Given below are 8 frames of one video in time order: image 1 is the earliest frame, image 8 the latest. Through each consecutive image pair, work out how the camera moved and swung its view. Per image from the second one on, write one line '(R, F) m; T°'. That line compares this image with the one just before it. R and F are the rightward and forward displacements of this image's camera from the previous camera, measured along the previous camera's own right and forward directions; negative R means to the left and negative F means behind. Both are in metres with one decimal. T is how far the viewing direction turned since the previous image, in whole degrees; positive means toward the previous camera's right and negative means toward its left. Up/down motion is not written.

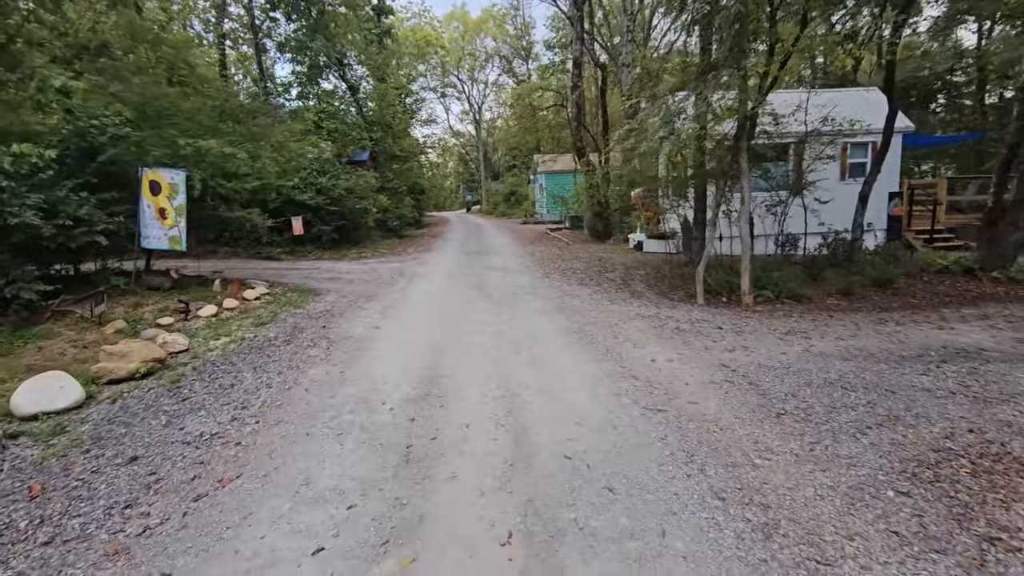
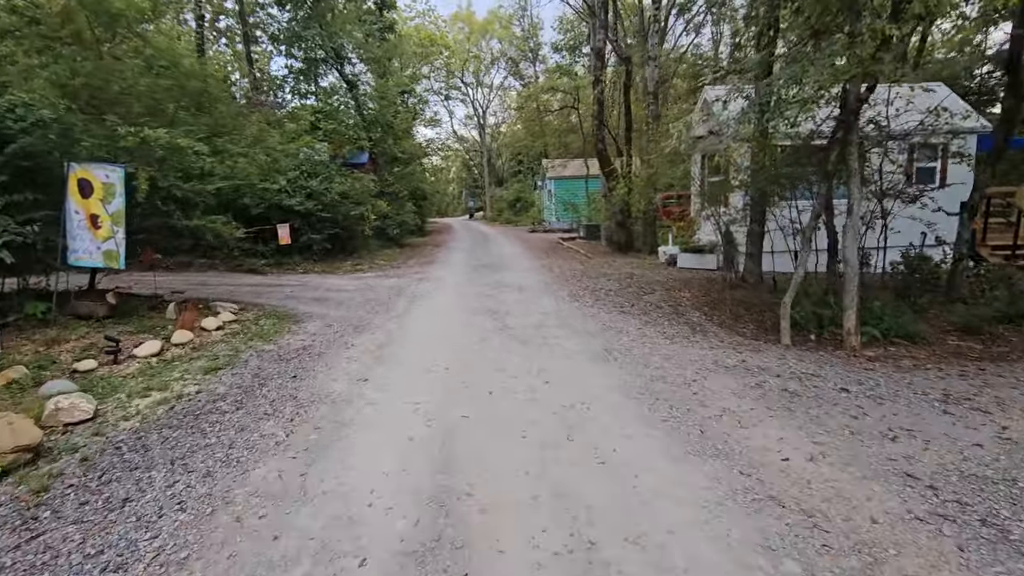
(-0.4, +1.9) m; 0°
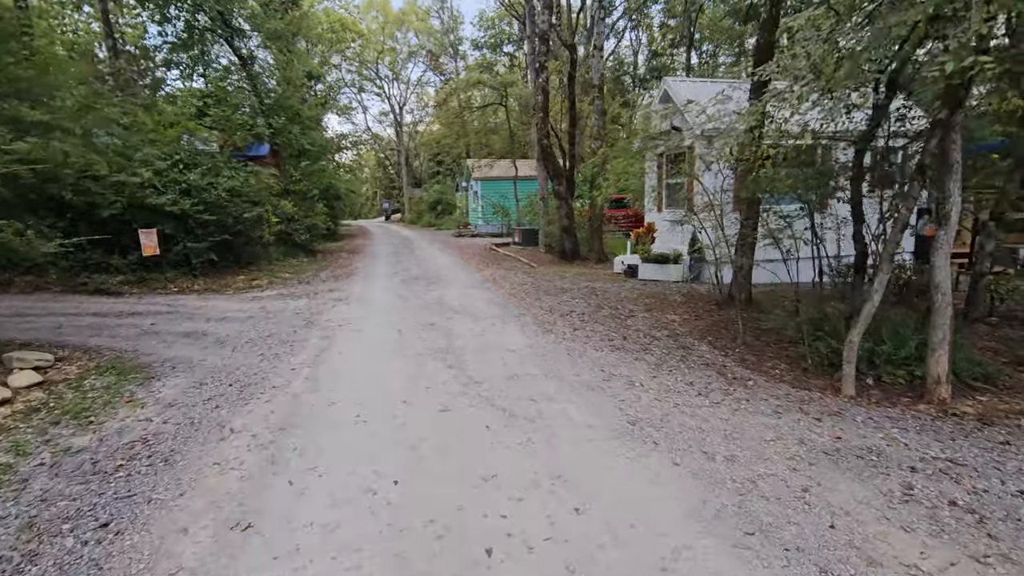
(-0.5, +2.2) m; +9°
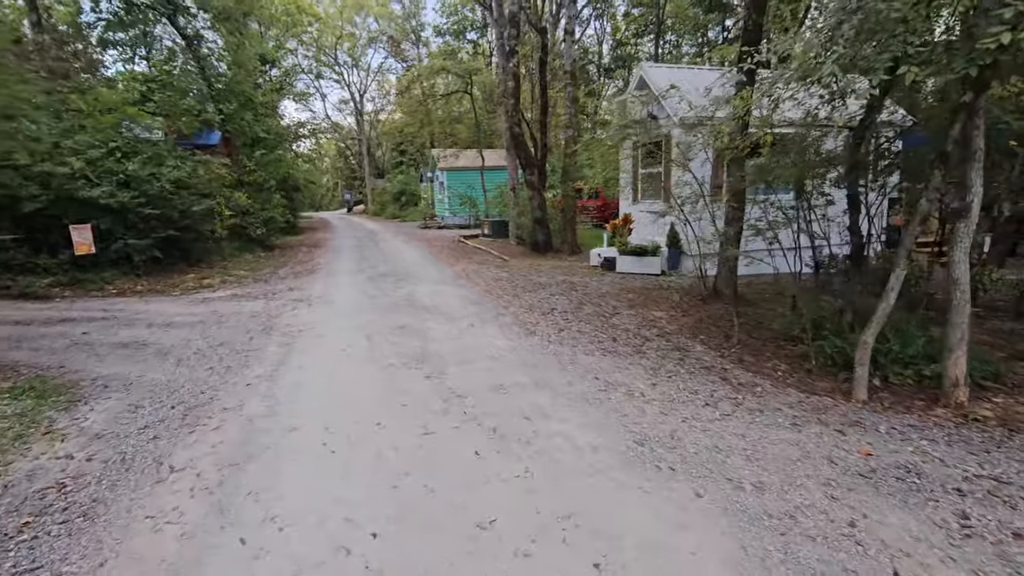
(-0.2, +0.6) m; +4°
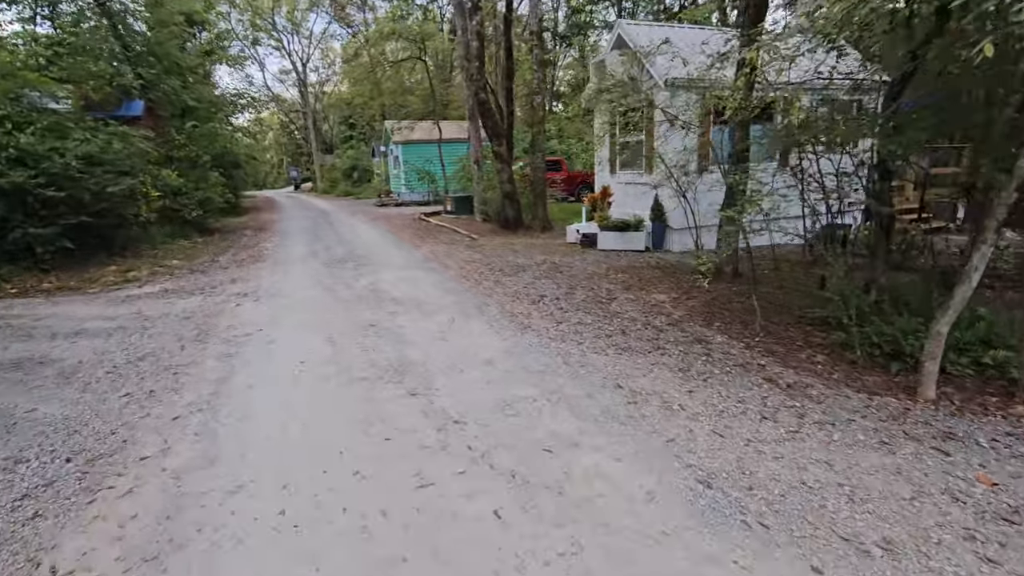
(-0.4, +1.0) m; +5°
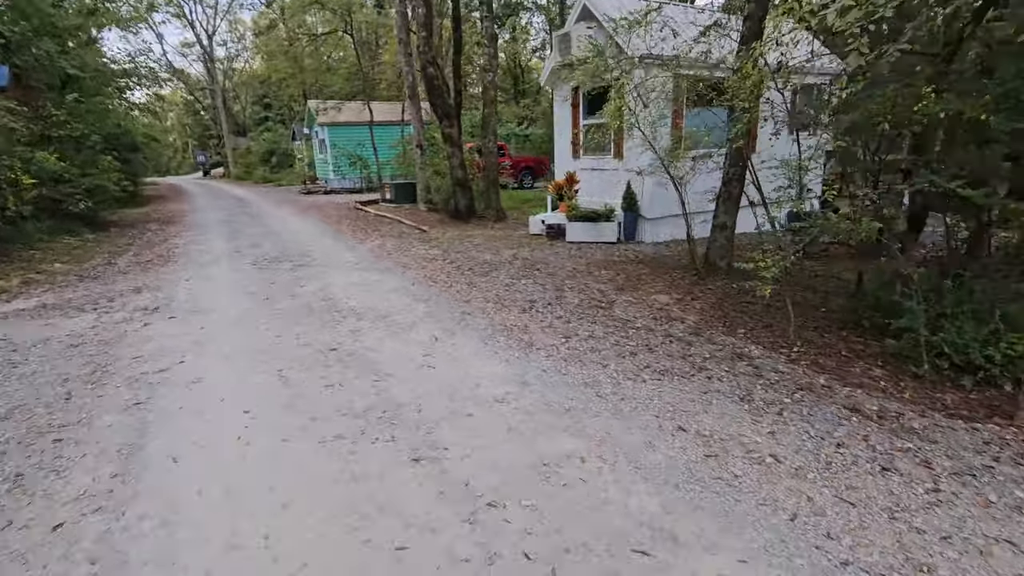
(-0.6, +1.1) m; +8°
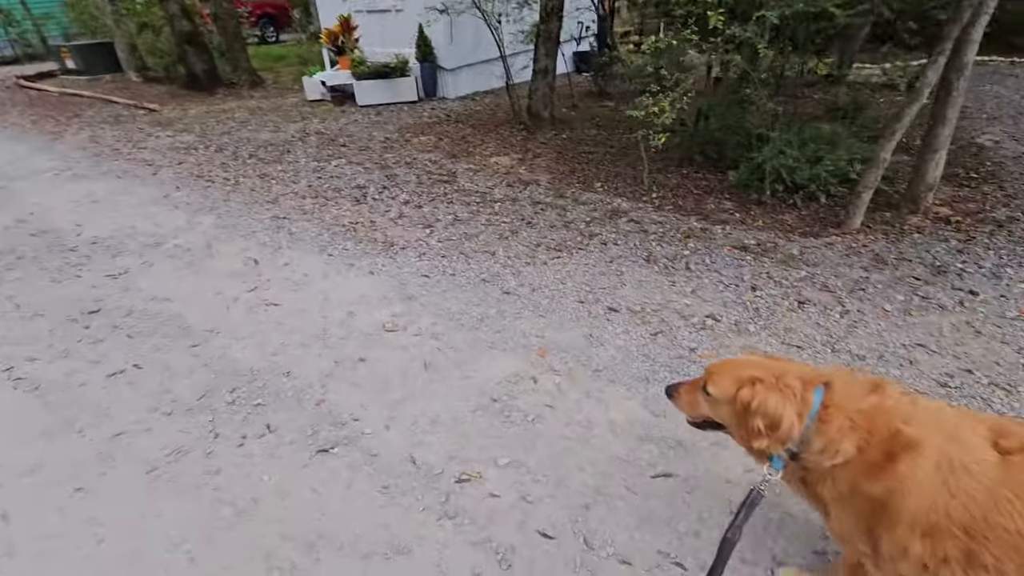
(-0.5, +1.0) m; +23°
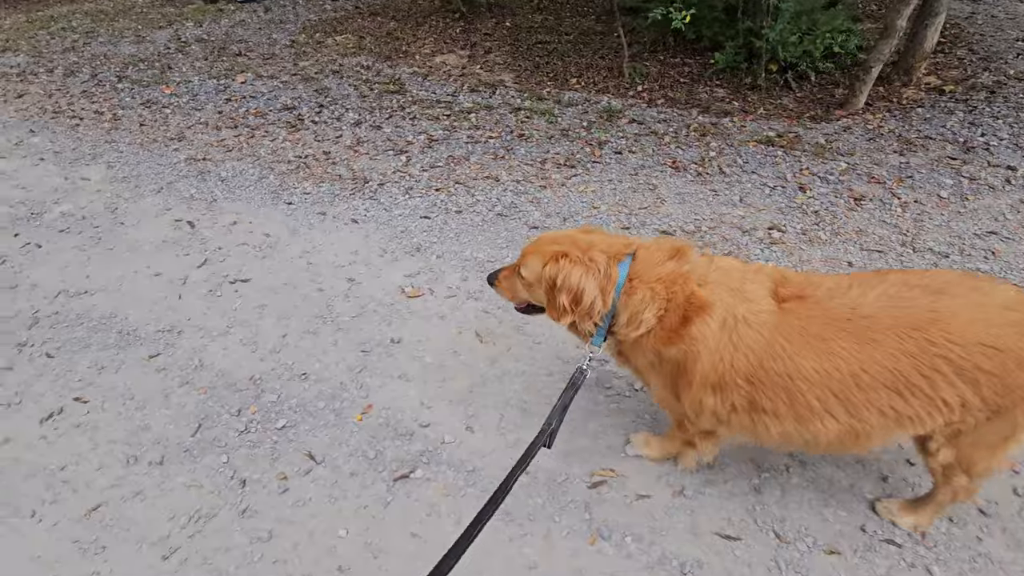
(-0.6, +0.6) m; +9°
